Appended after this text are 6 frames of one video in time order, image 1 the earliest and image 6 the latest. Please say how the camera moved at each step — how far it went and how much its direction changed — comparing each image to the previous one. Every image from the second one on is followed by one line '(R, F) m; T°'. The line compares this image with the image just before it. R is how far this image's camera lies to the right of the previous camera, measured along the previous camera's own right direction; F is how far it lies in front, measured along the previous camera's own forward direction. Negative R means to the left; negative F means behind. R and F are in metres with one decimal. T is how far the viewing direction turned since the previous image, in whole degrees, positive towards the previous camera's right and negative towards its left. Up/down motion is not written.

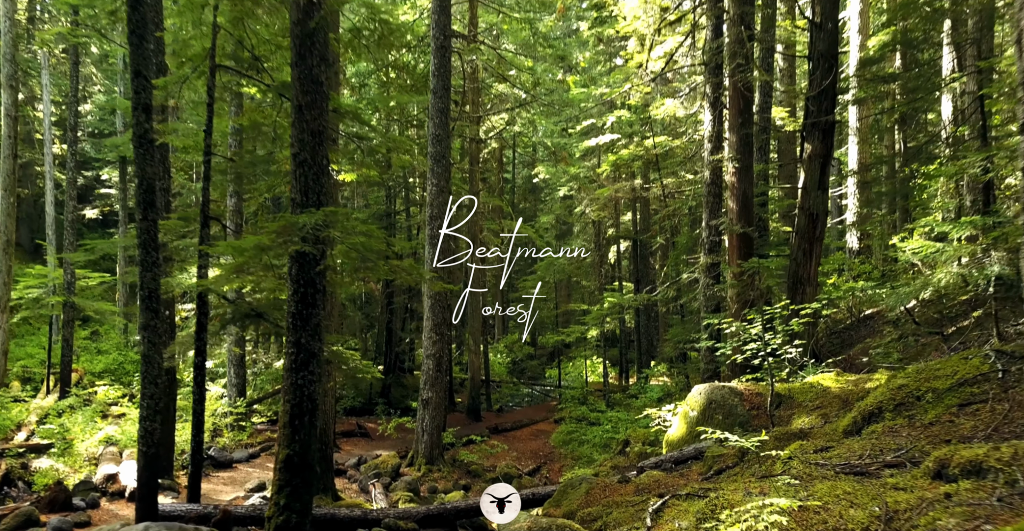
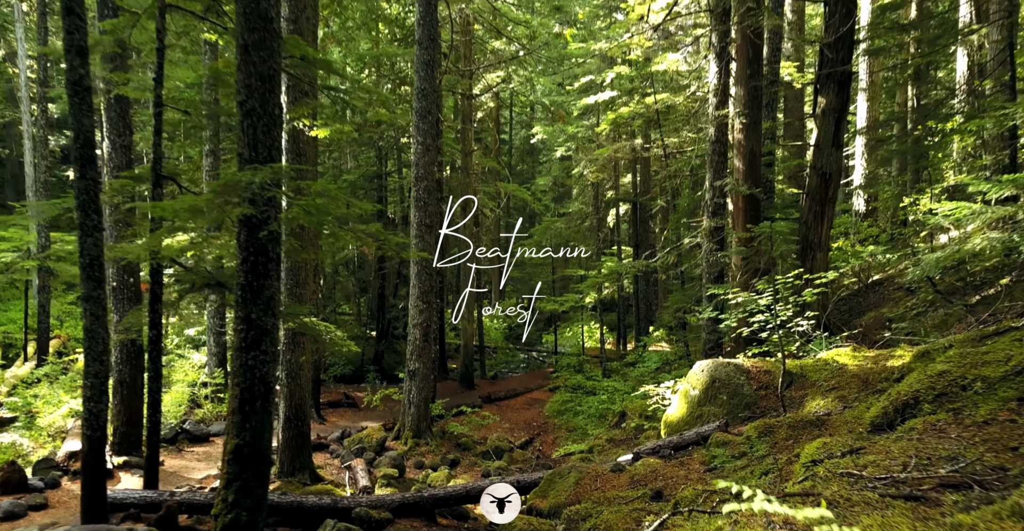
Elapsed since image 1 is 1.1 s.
(+0.2, +0.8) m; 0°
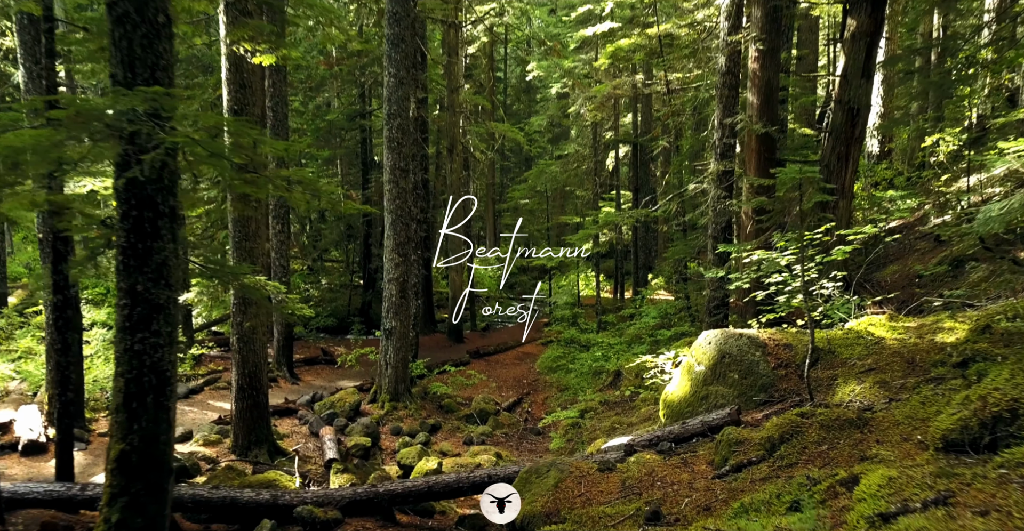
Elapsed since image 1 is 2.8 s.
(+0.3, +1.3) m; 0°
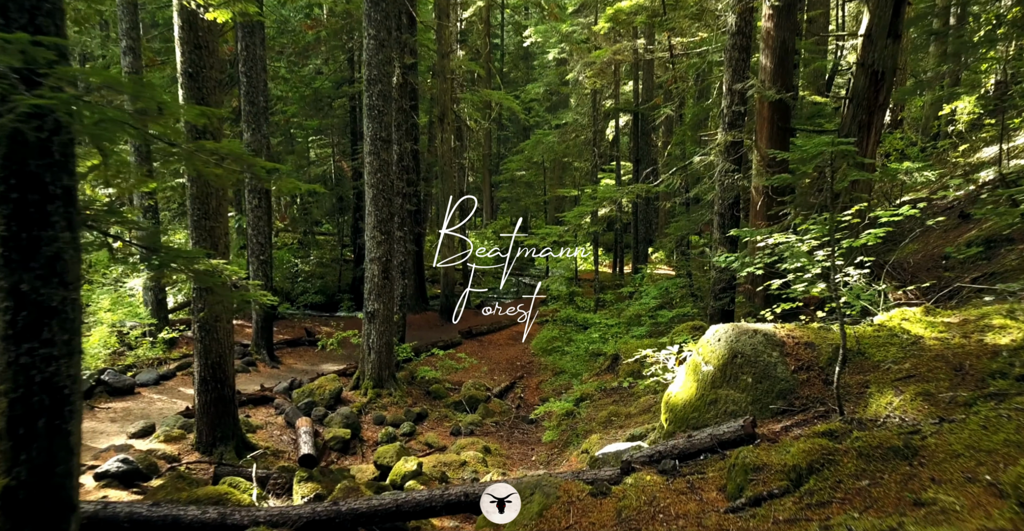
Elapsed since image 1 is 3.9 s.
(+0.1, +0.9) m; 0°
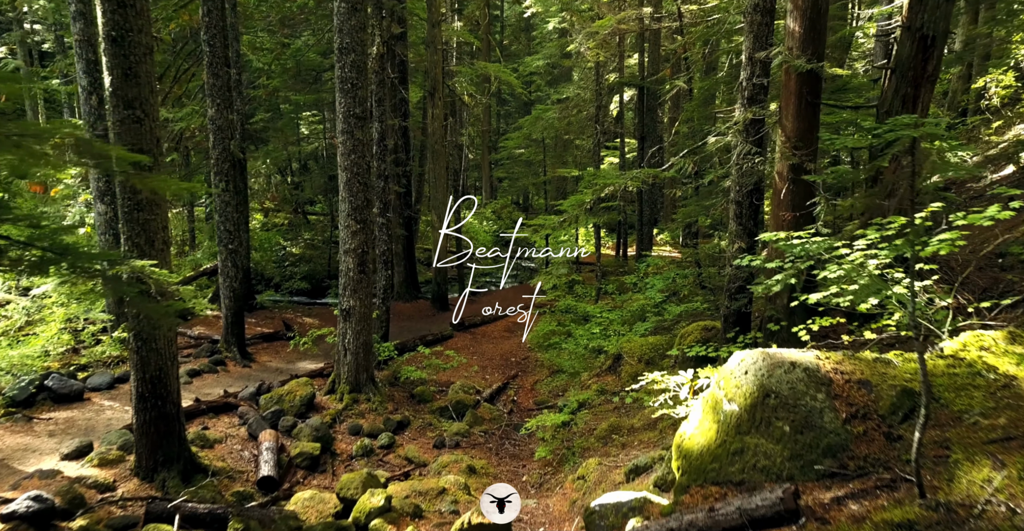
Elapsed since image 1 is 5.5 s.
(+0.2, +1.2) m; 0°
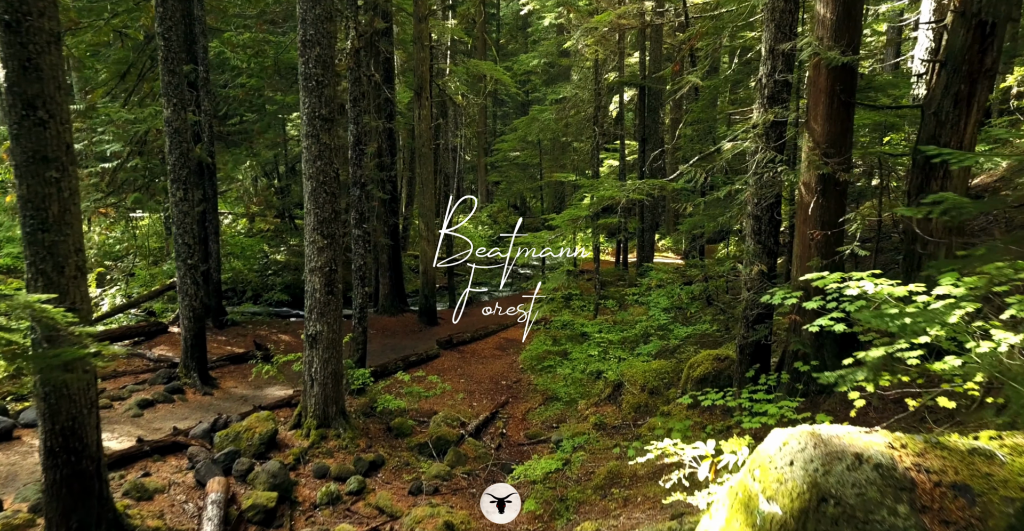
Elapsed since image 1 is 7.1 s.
(+0.2, +1.2) m; 0°
